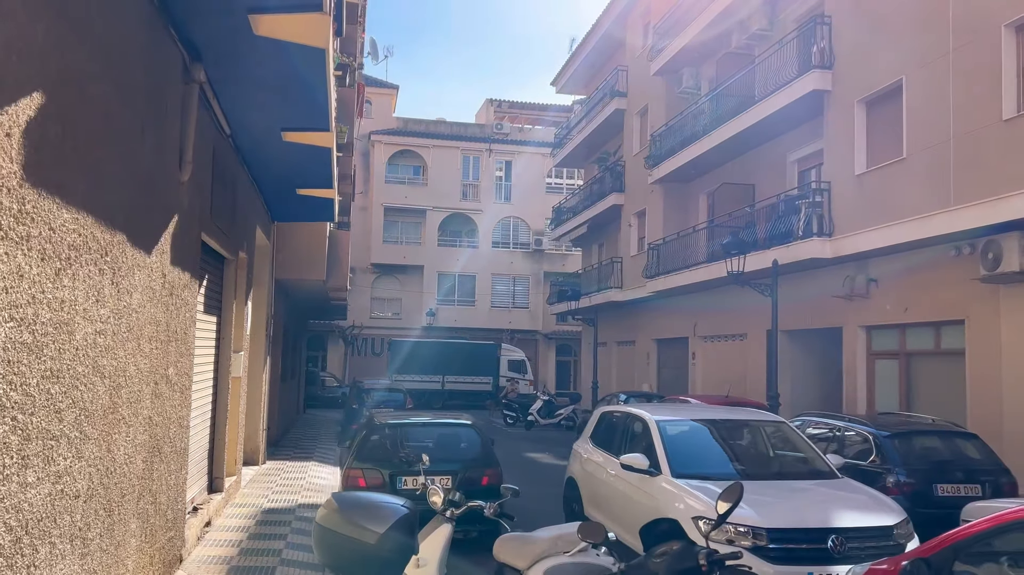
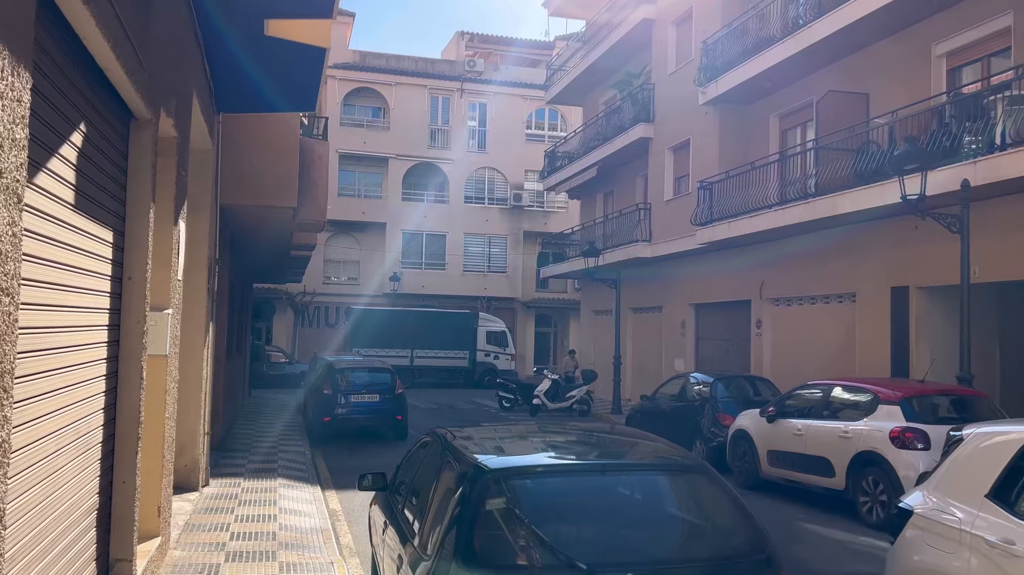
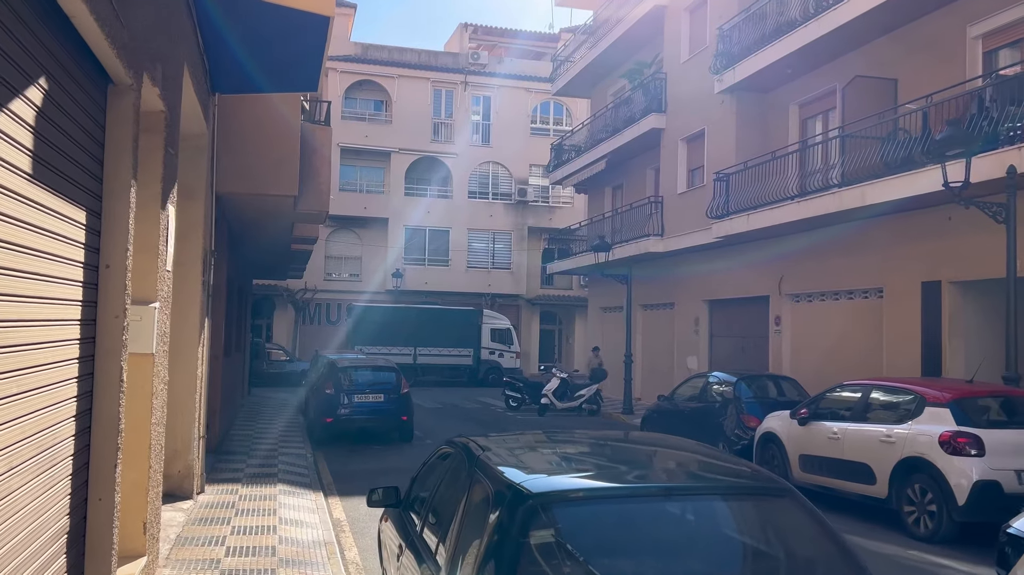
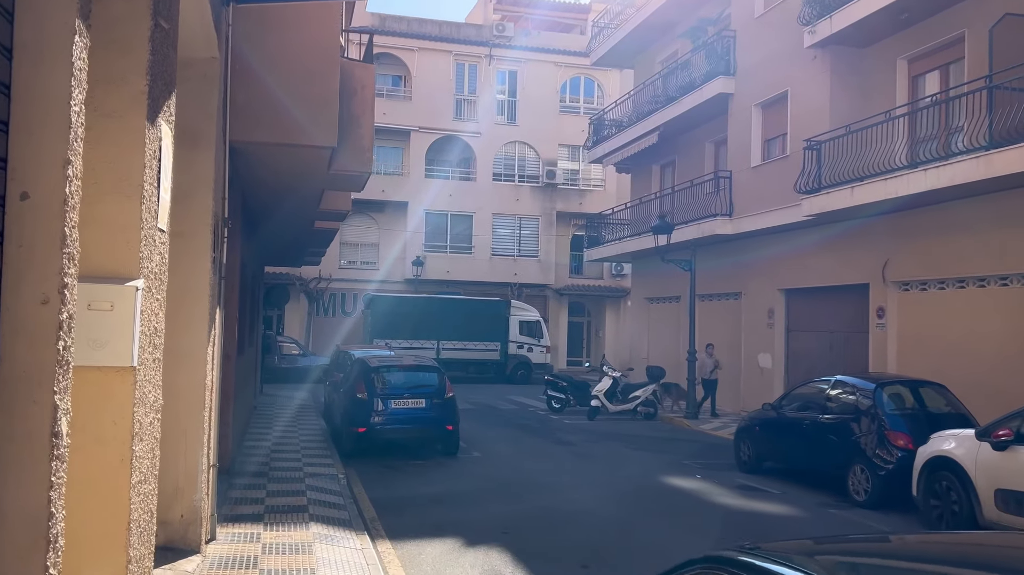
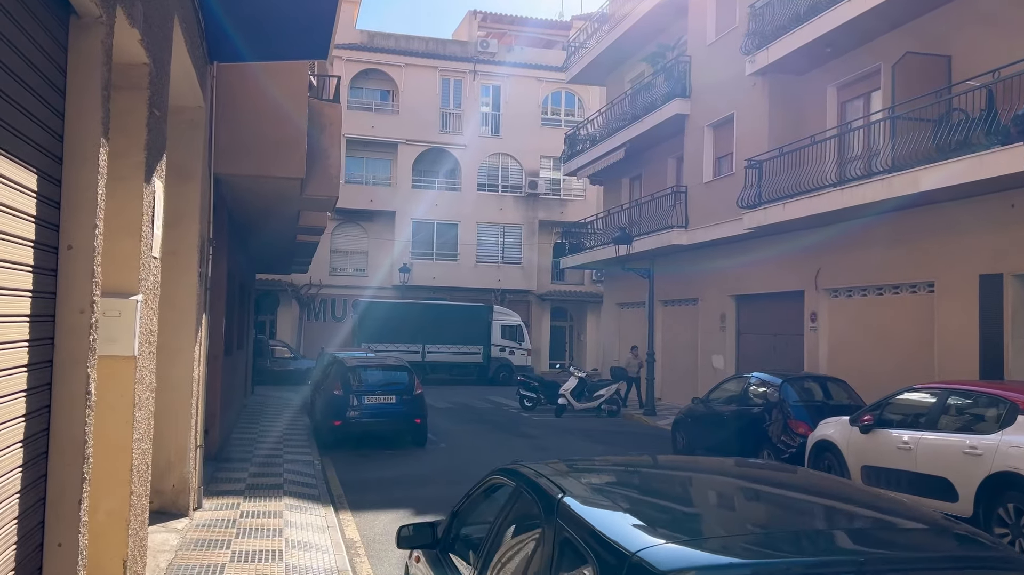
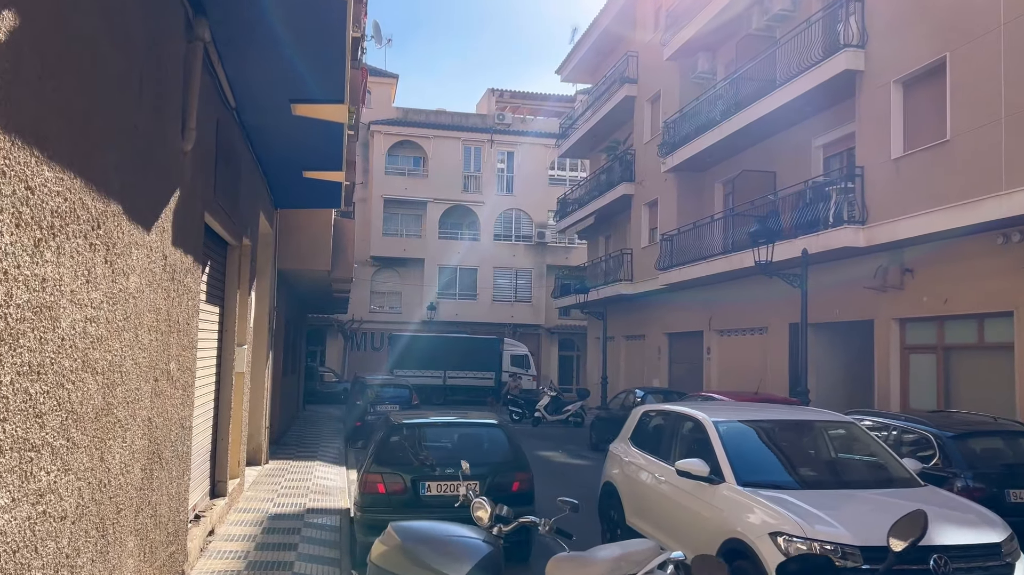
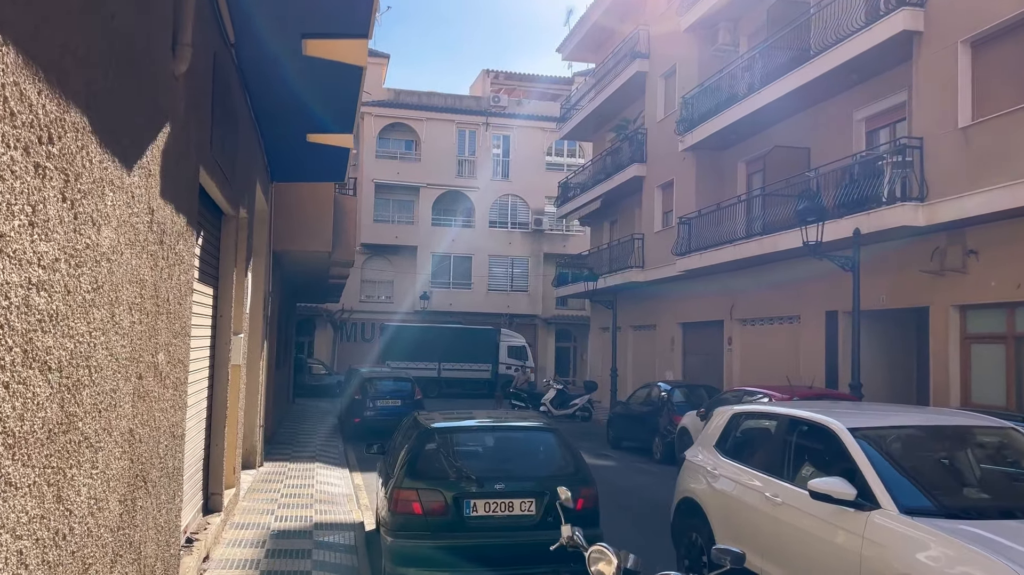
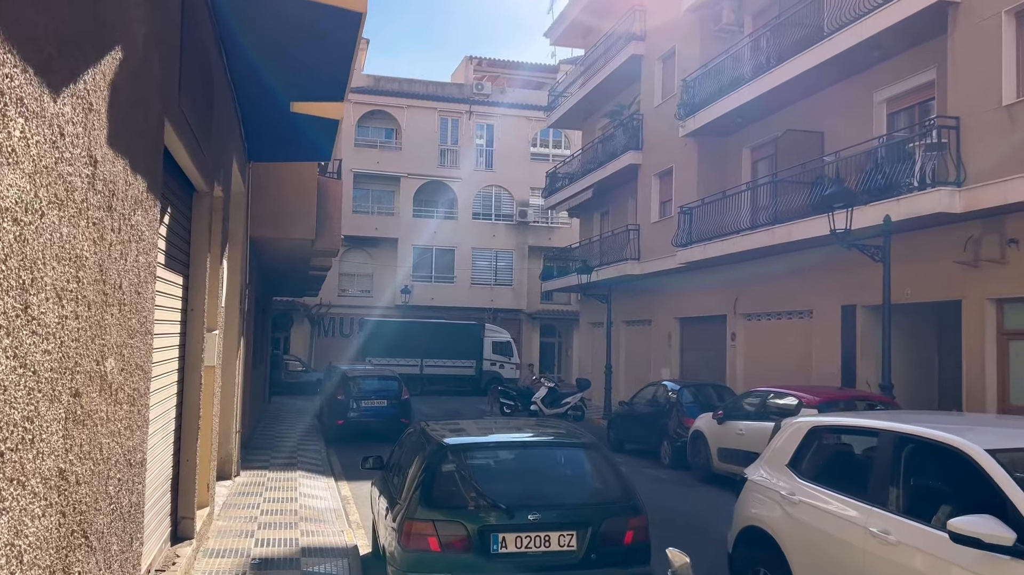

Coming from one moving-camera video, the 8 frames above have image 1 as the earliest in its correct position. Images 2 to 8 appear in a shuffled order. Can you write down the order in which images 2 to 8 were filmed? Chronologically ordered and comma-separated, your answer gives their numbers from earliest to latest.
6, 7, 8, 2, 3, 5, 4
